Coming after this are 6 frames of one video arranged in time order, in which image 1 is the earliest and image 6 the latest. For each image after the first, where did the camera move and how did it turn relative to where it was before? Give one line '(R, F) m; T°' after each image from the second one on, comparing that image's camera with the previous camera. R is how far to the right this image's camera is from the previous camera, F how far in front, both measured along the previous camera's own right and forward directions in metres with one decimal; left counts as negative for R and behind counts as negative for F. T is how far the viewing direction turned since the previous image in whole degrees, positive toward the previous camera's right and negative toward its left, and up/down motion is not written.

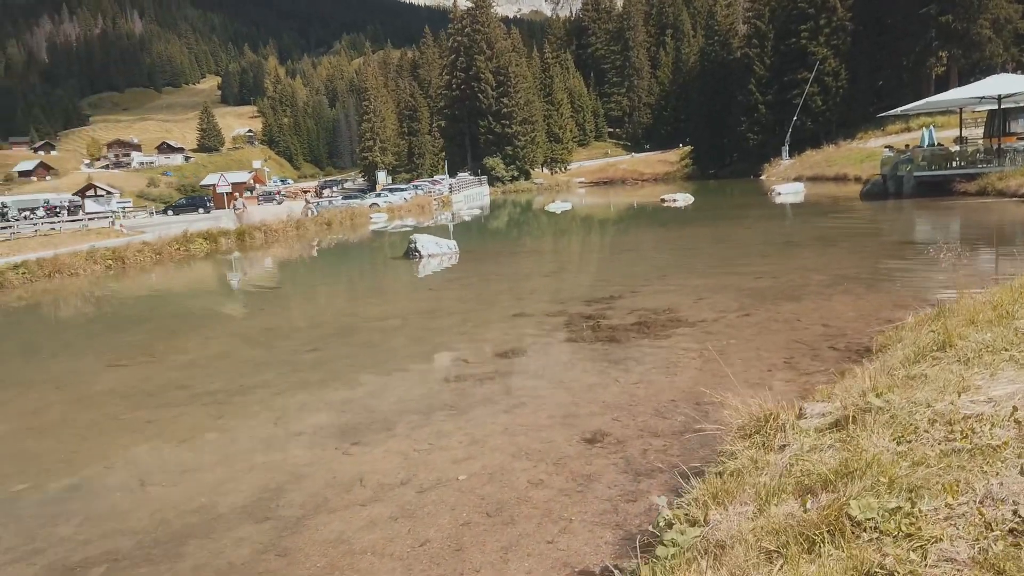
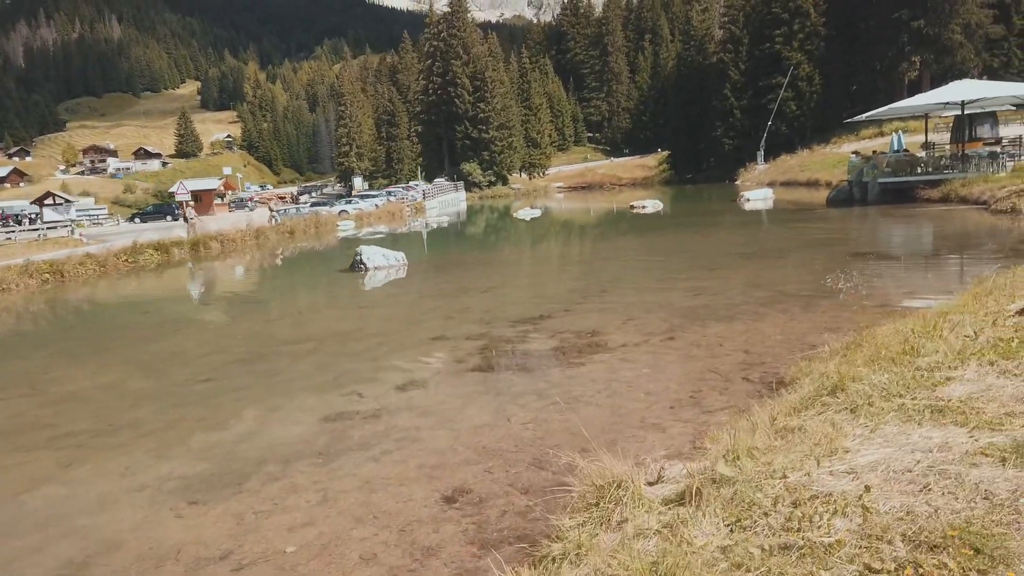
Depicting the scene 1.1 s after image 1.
(+0.9, +0.5) m; +1°
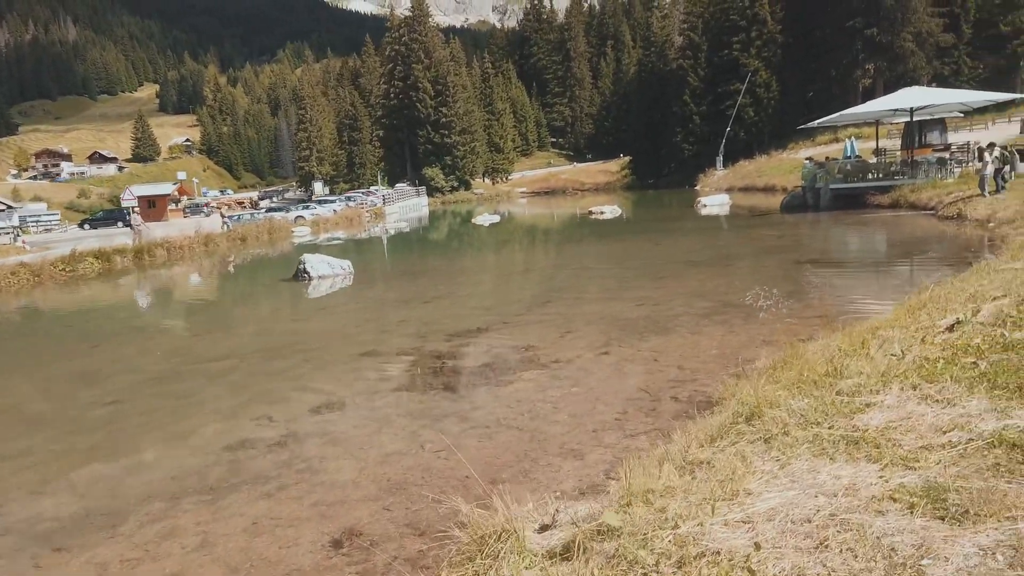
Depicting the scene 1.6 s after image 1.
(+0.5, +0.4) m; +3°
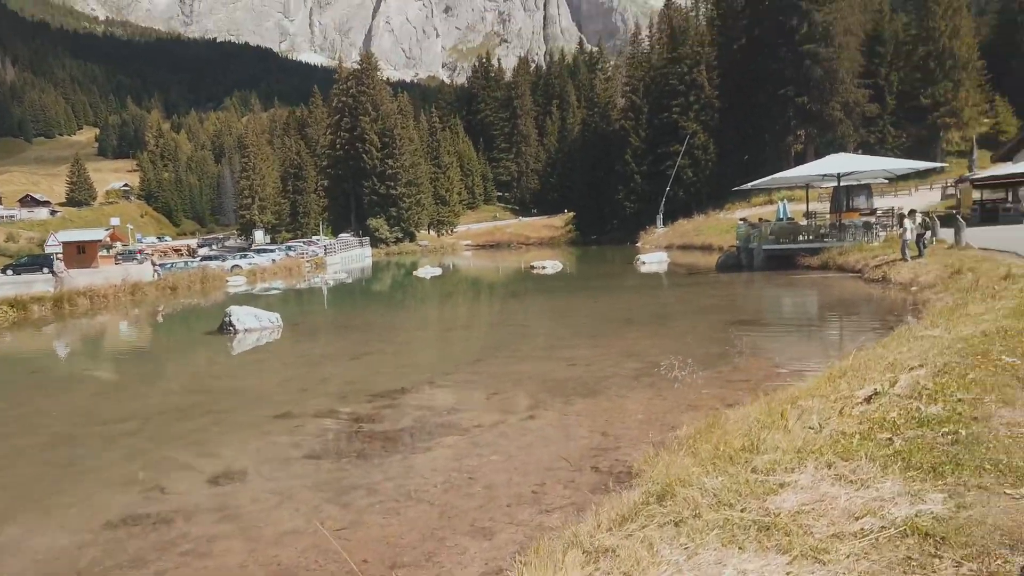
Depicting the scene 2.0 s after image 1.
(+0.3, +0.2) m; +5°
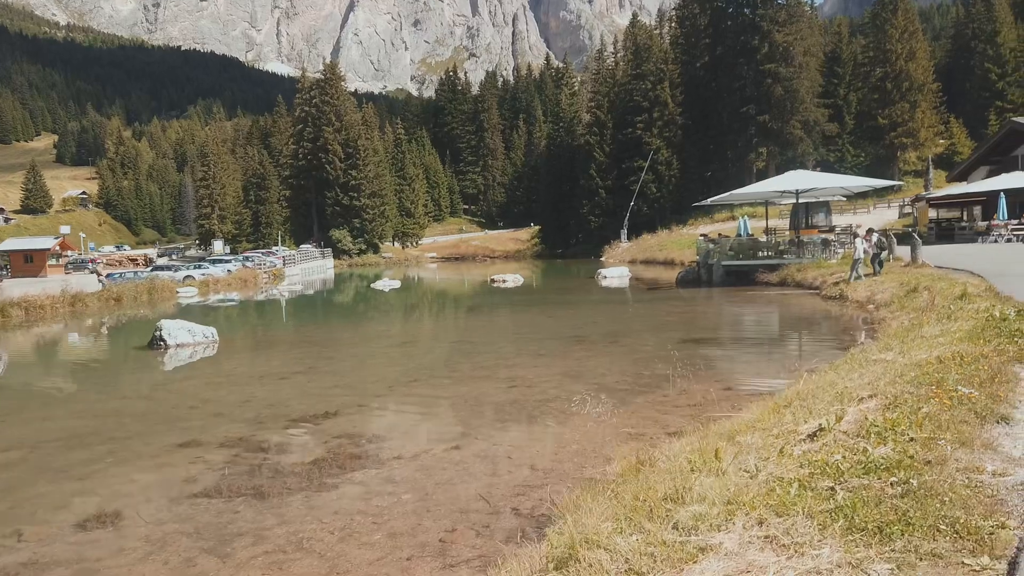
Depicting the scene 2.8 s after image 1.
(+0.4, +0.6) m; +3°
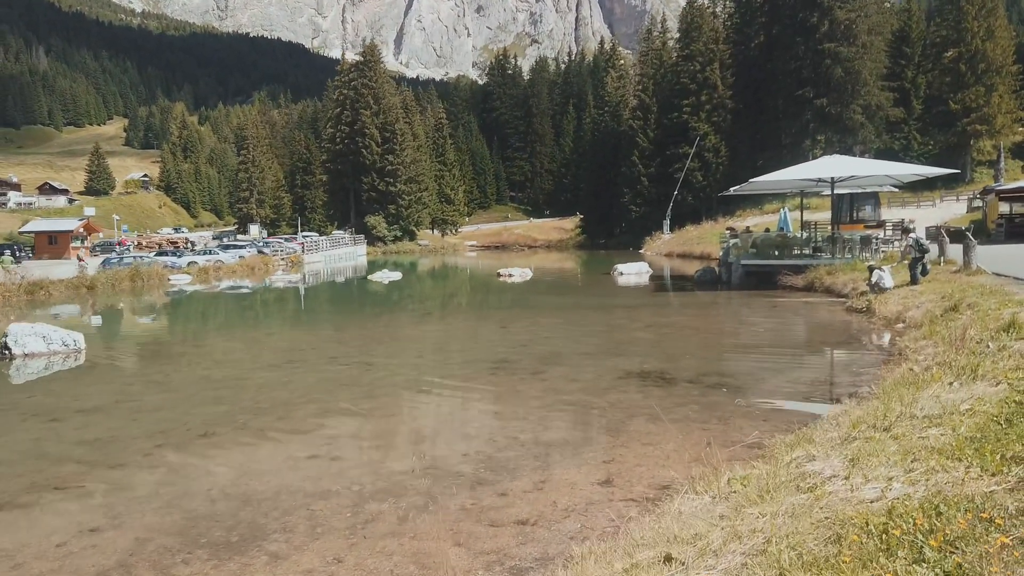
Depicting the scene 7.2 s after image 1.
(+2.6, +3.3) m; -5°
